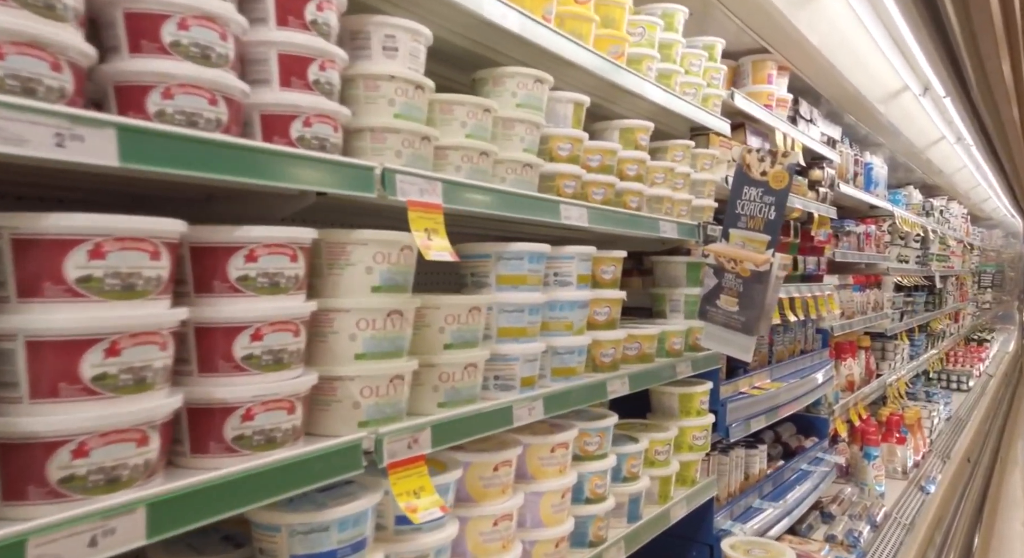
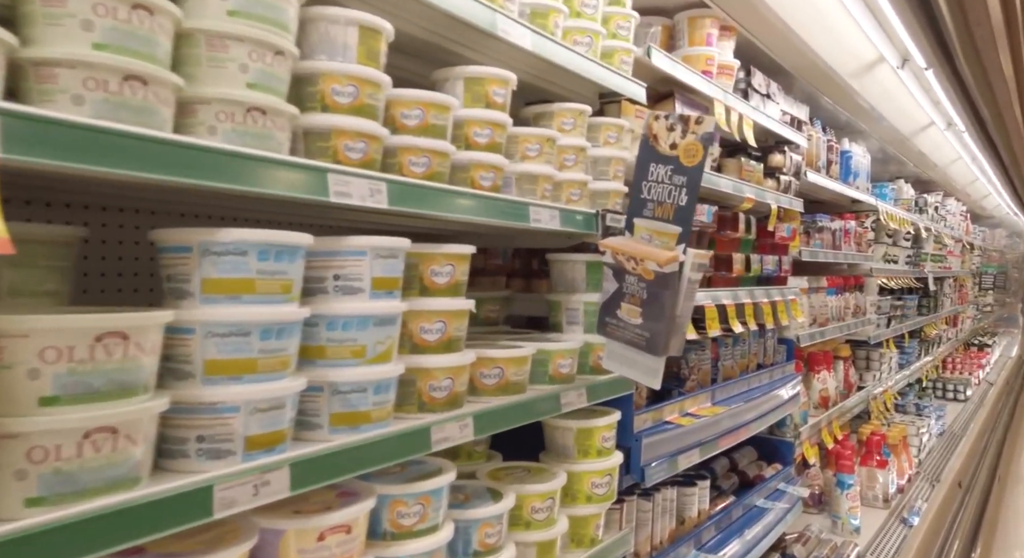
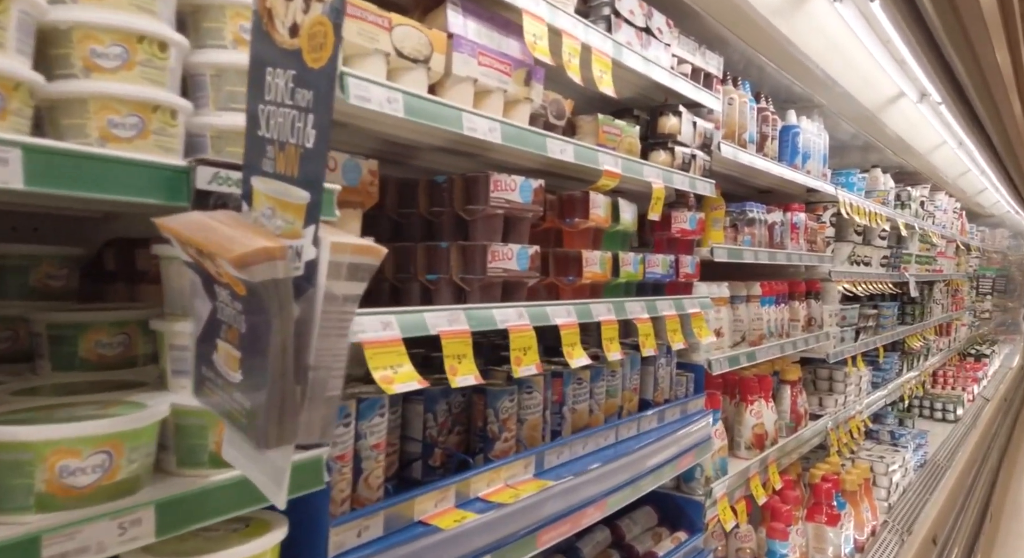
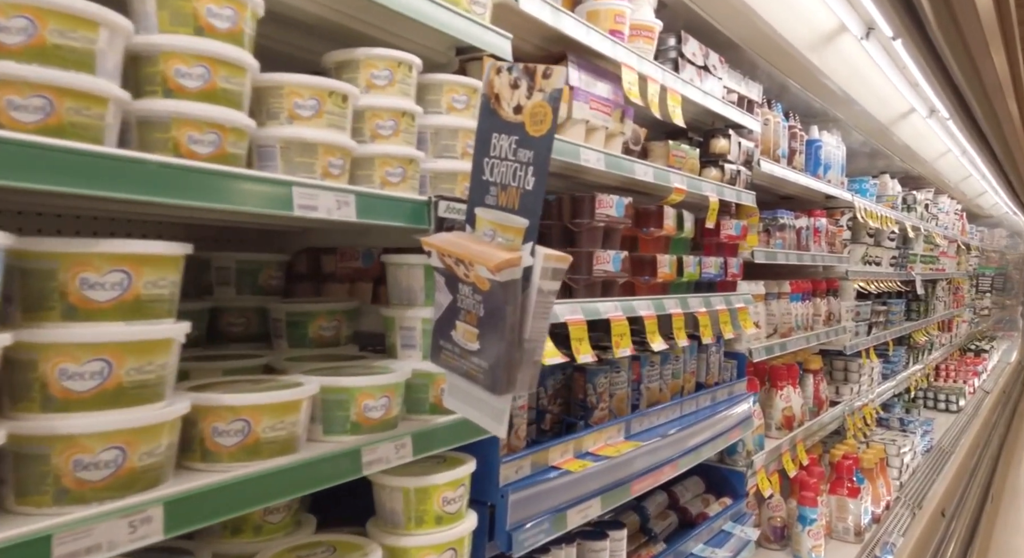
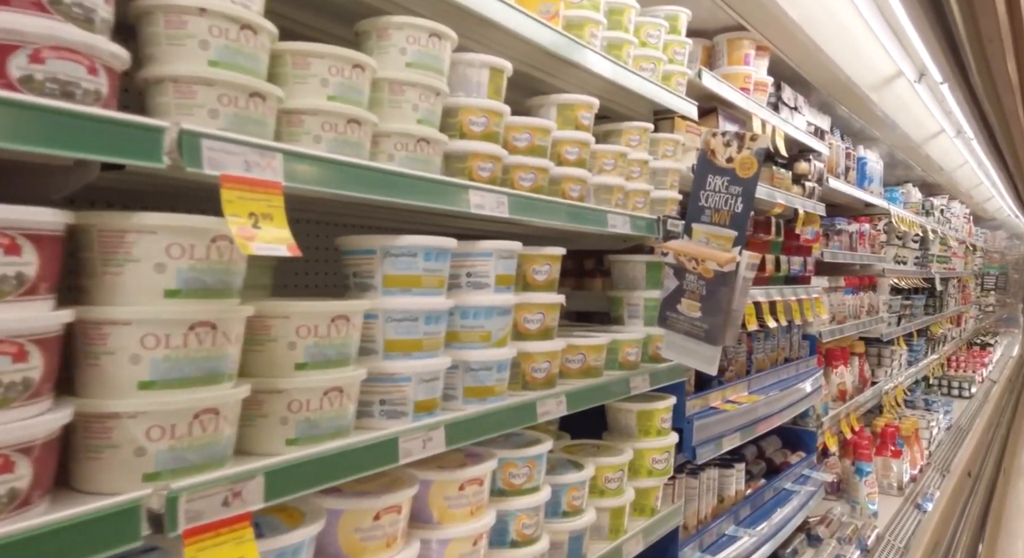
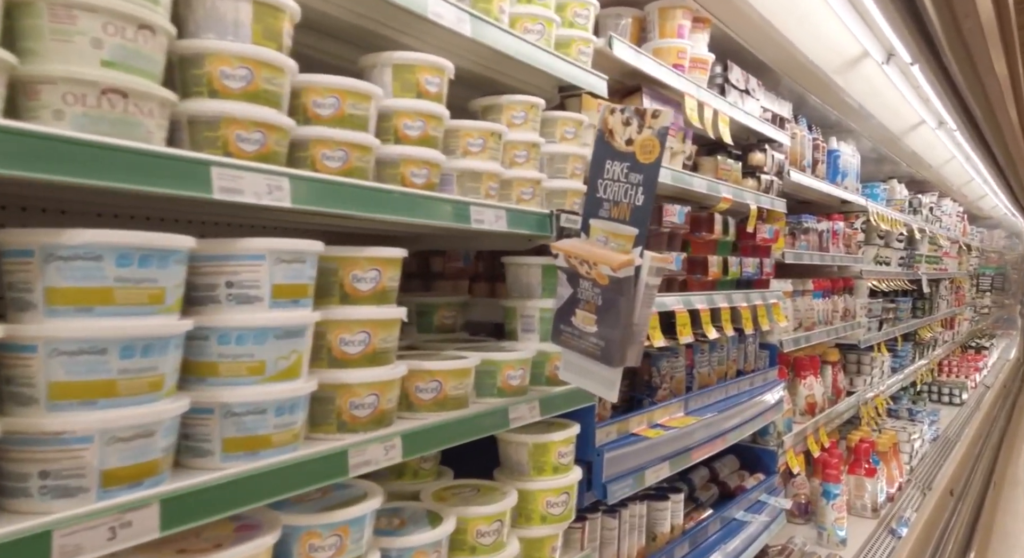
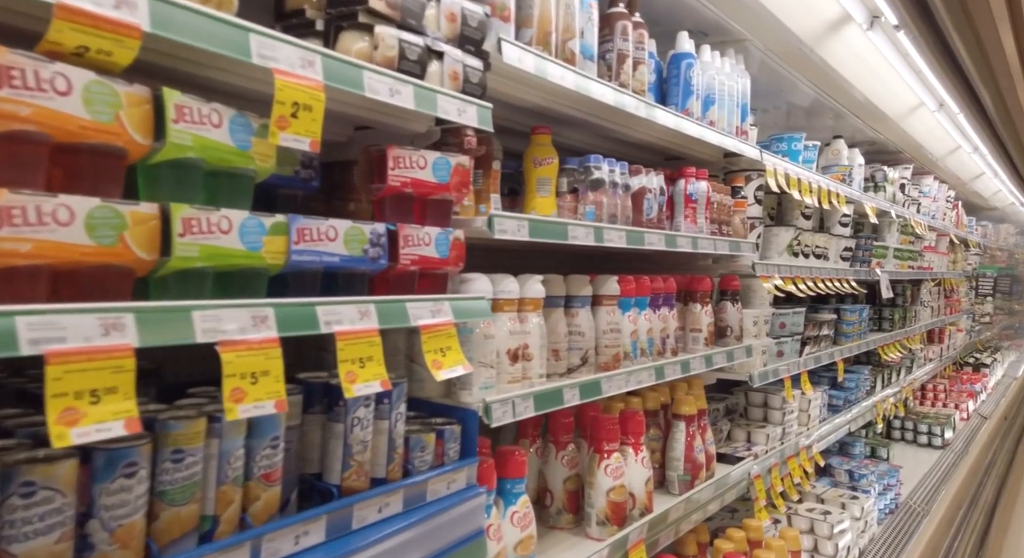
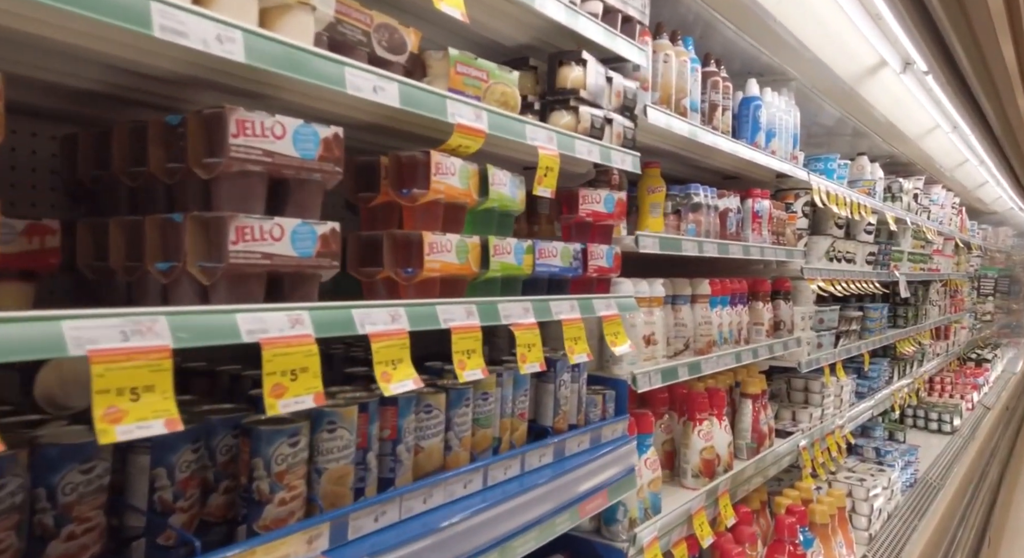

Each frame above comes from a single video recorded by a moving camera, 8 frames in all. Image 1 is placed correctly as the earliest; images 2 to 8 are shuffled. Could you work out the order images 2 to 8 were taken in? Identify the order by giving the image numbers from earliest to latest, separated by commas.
5, 2, 6, 4, 3, 8, 7
